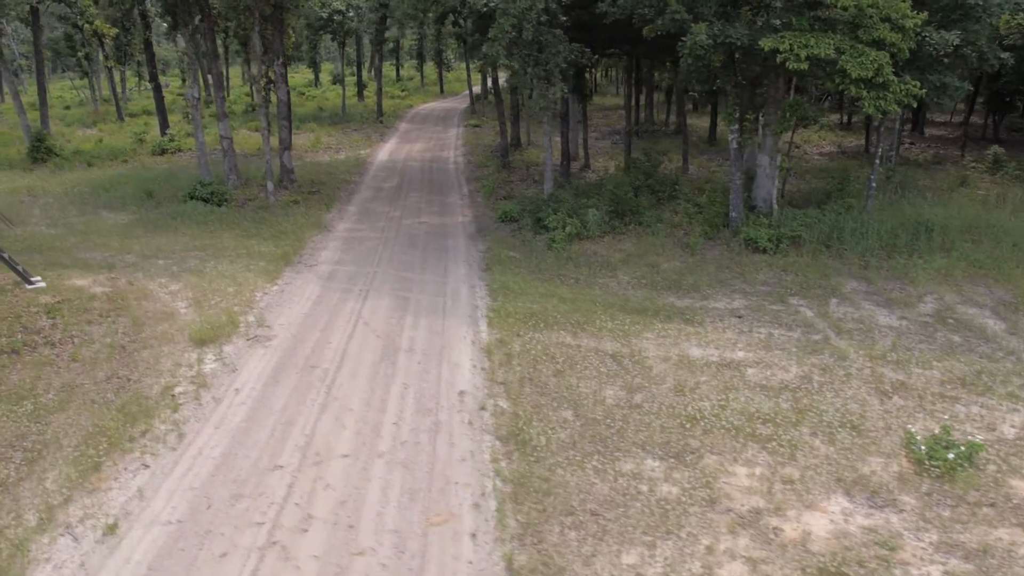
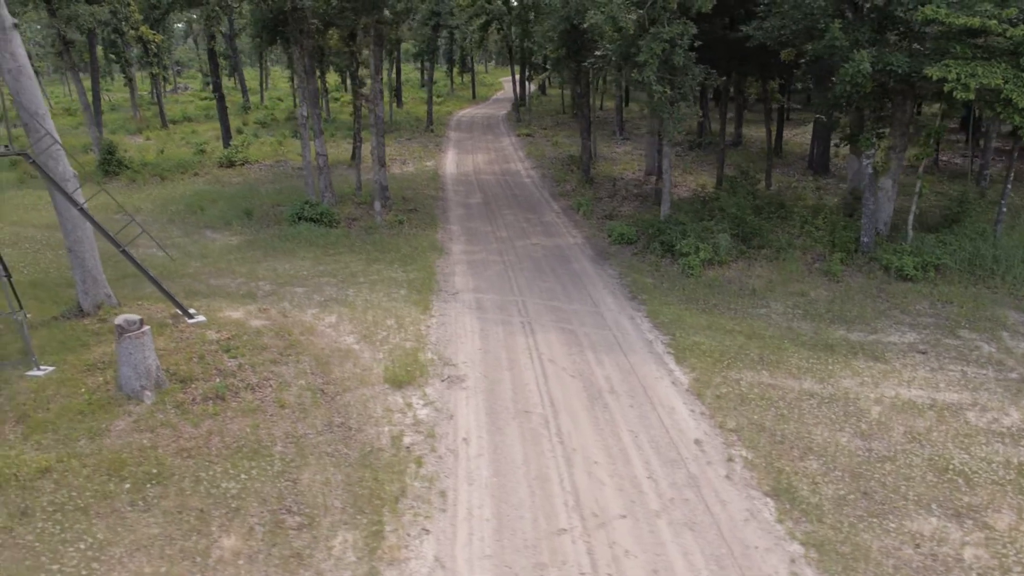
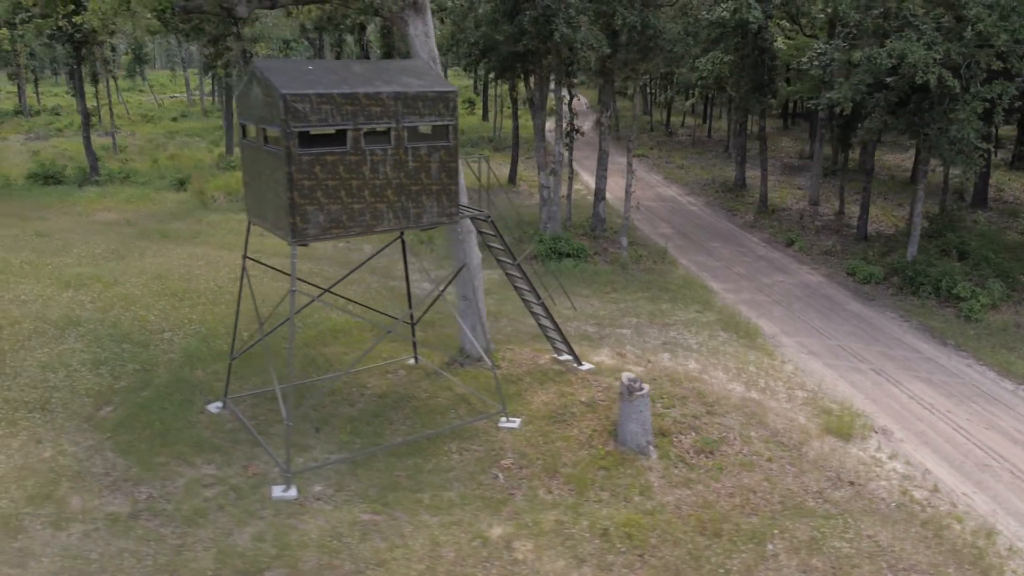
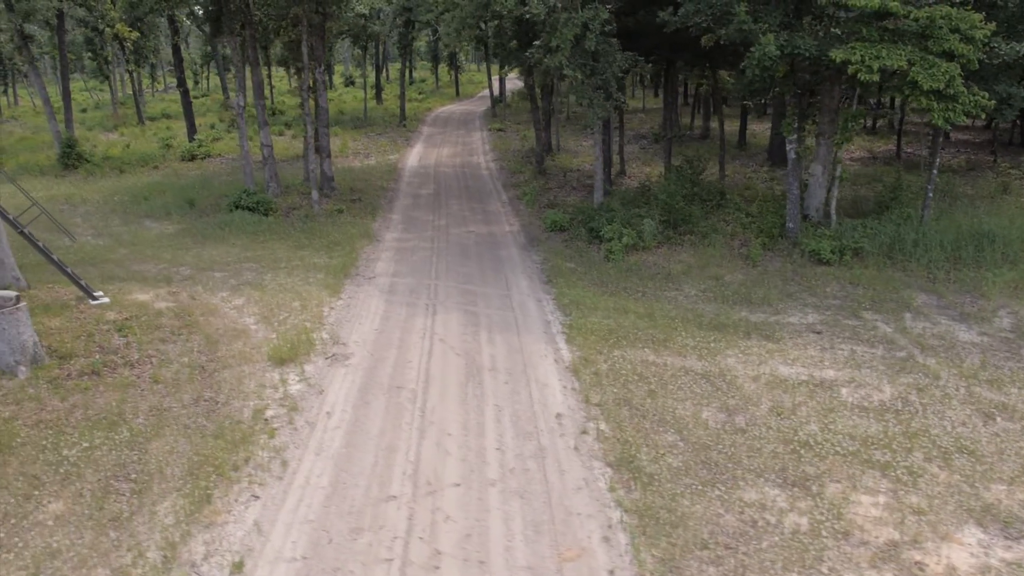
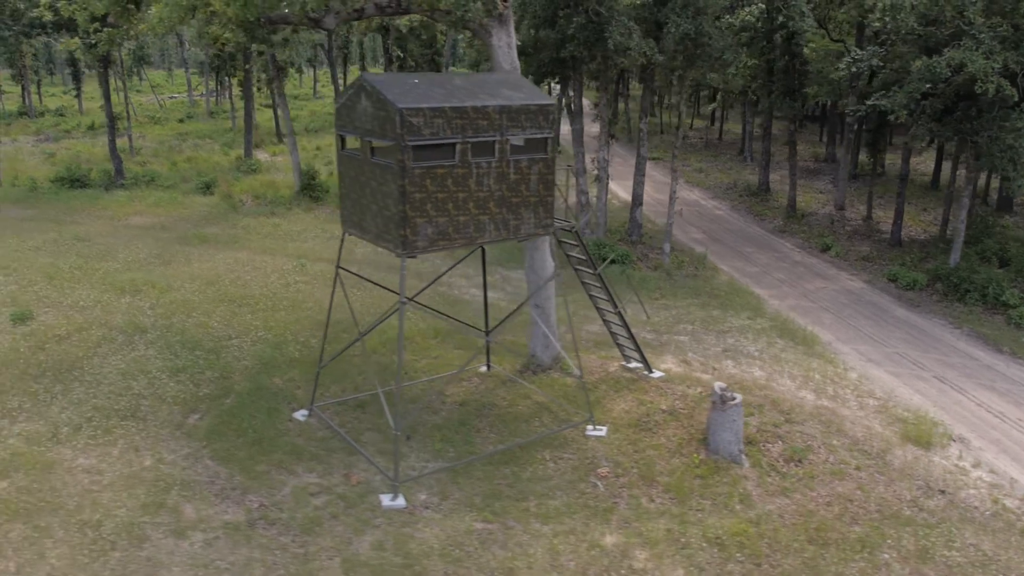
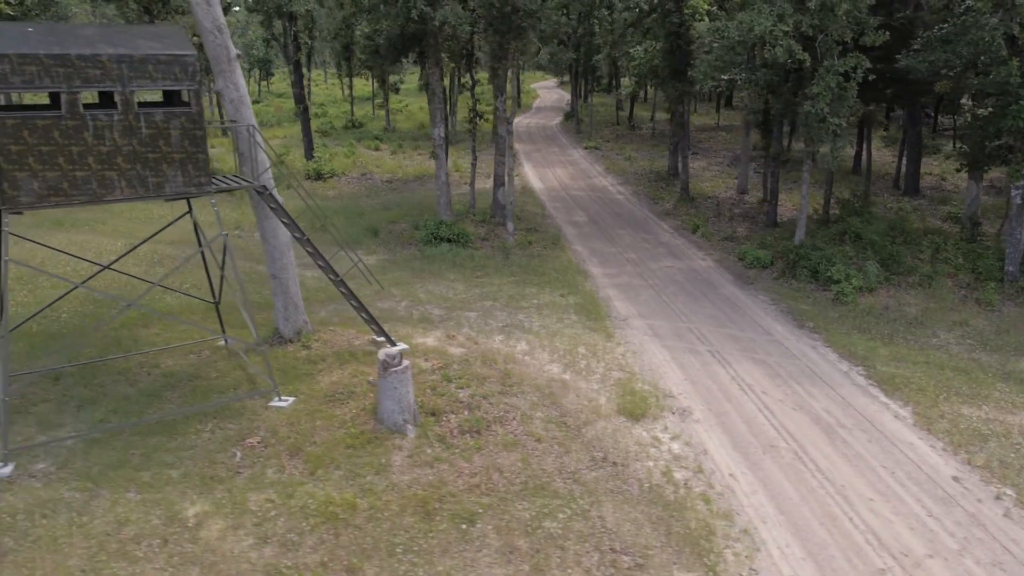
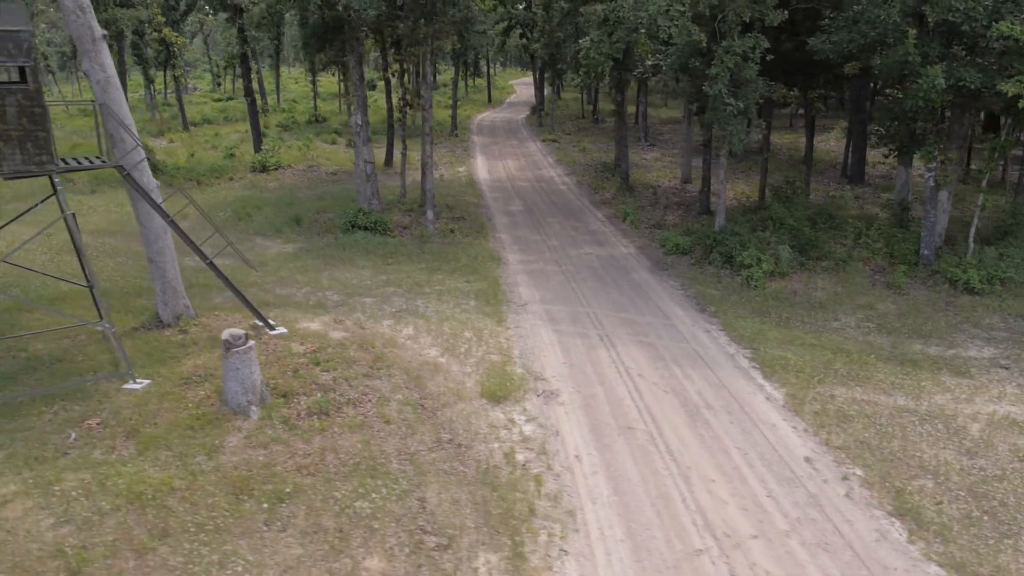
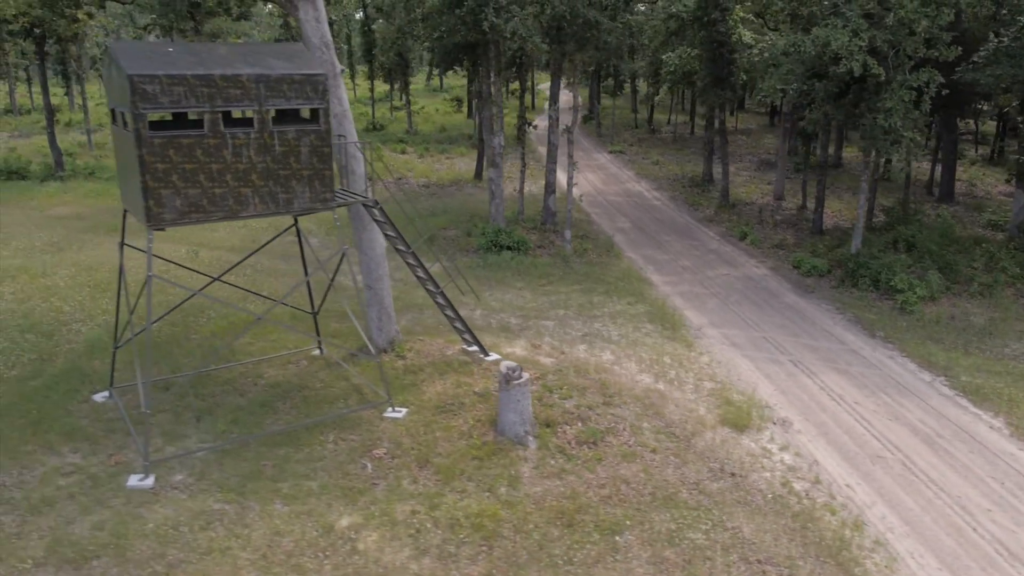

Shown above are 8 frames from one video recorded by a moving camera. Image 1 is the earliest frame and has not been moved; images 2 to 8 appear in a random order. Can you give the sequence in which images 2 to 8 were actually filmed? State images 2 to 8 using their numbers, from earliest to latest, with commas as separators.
4, 2, 7, 6, 8, 3, 5
